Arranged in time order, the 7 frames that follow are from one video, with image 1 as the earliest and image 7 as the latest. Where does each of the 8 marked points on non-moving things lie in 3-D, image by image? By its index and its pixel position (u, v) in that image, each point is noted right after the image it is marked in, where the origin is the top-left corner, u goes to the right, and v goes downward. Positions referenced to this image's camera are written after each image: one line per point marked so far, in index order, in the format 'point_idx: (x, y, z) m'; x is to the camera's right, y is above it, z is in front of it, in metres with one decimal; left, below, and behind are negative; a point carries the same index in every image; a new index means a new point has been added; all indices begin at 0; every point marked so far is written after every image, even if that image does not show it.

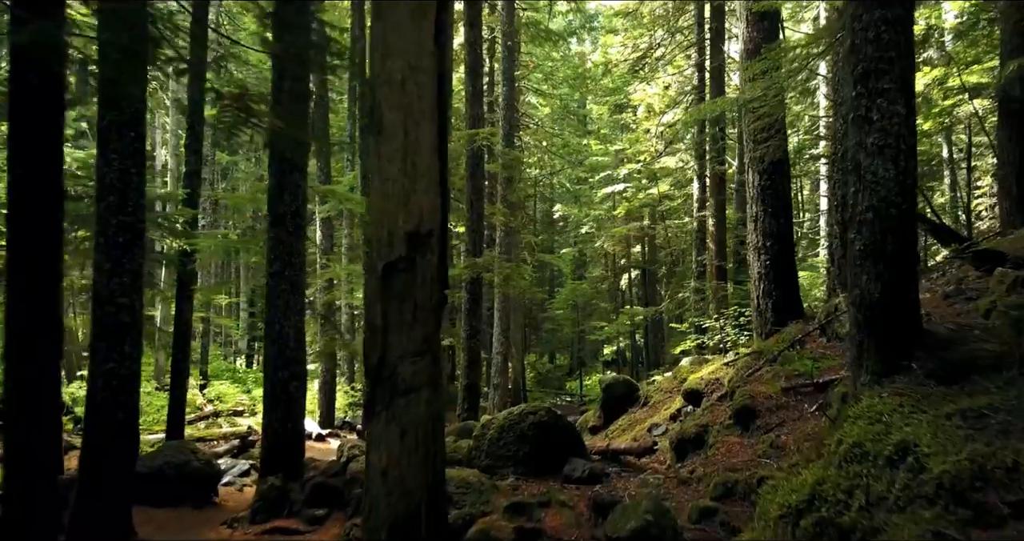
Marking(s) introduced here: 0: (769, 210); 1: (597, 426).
0: (+3.2, +0.8, +8.1) m
1: (+1.2, -2.2, +9.1) m
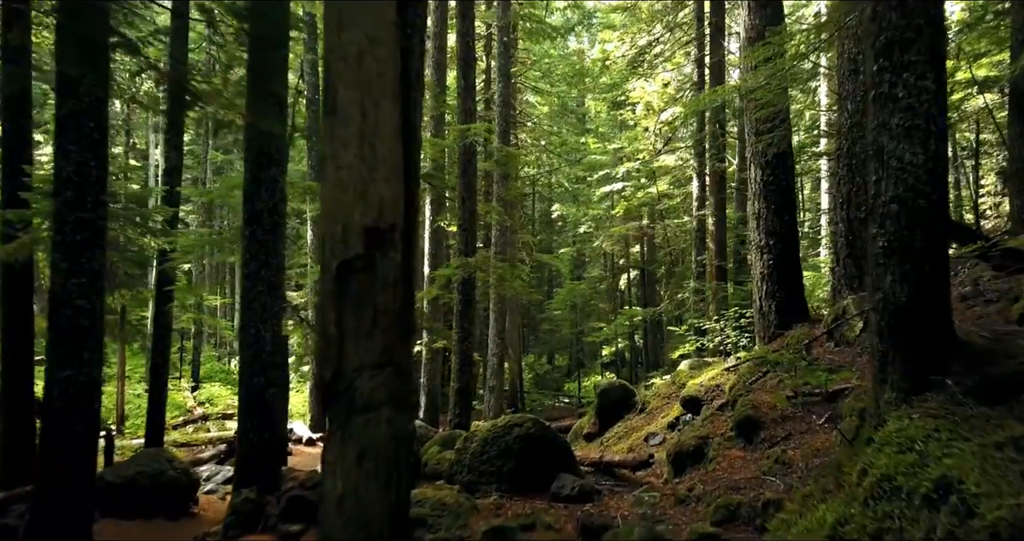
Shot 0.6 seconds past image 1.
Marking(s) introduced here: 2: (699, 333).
0: (+3.1, +0.8, +7.7) m
1: (+1.1, -2.2, +8.8) m
2: (+5.1, -1.7, +17.6) m
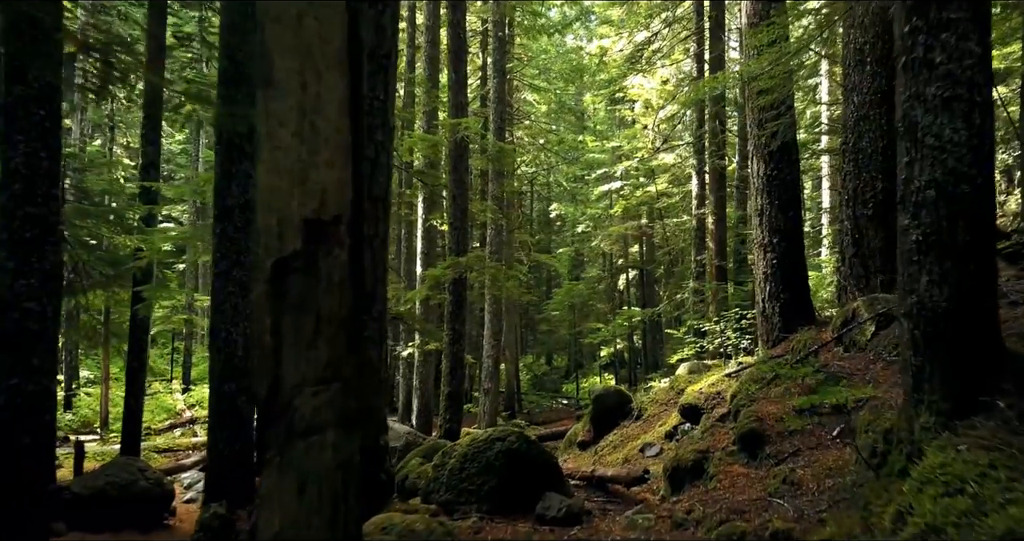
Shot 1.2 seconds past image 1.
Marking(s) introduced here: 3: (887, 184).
0: (+3.0, +0.8, +7.3) m
1: (+1.0, -2.2, +8.3) m
2: (+4.9, -1.7, +17.2) m
3: (+5.0, +1.2, +8.7) m
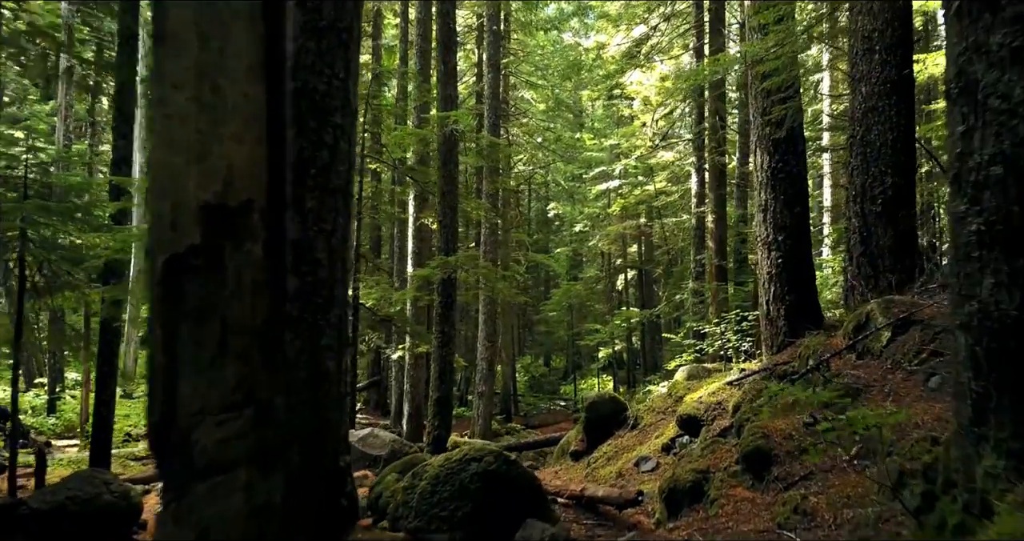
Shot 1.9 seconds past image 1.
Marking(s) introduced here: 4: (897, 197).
0: (+2.8, +0.8, +6.8) m
1: (+0.8, -2.2, +7.9) m
2: (+4.8, -1.7, +16.7) m
3: (+4.9, +1.2, +8.2) m
4: (+4.9, +0.9, +8.2) m
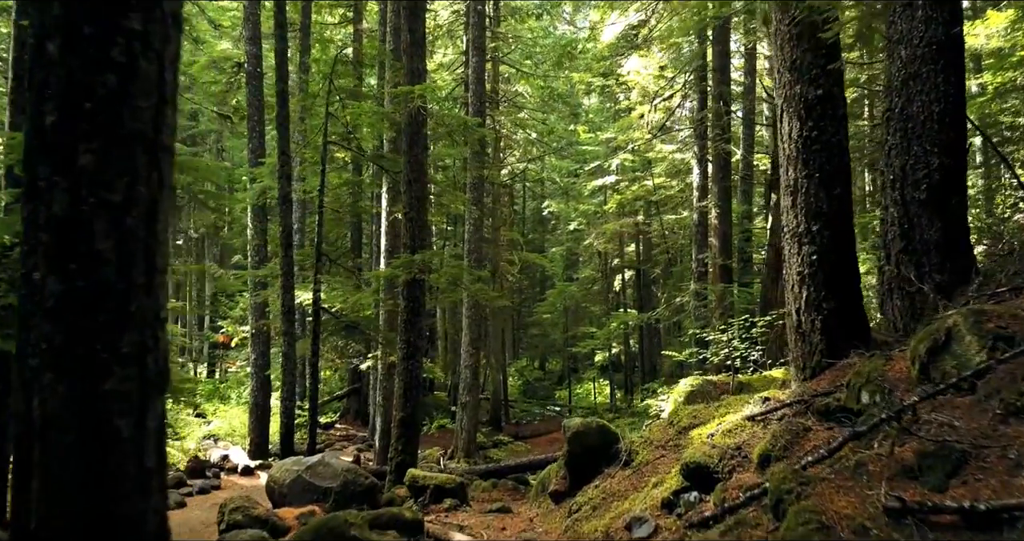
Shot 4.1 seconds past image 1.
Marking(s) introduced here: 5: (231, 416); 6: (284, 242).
0: (+2.5, +0.8, +5.4) m
1: (+0.5, -2.2, +6.4) m
2: (+4.4, -1.7, +15.3) m
3: (+4.5, +1.2, +6.8) m
4: (+4.5, +0.9, +6.8) m
5: (-7.7, -4.0, +17.8) m
6: (-4.0, +0.5, +11.3) m
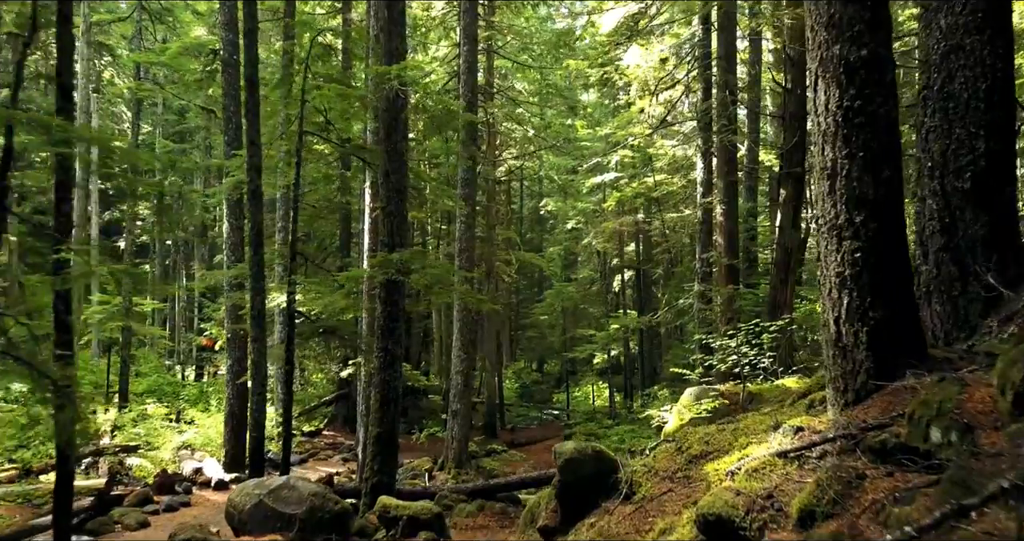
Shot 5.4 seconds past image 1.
0: (+2.4, +0.8, +4.5) m
1: (+0.3, -2.2, +5.6) m
2: (+4.3, -1.7, +14.4) m
3: (+4.4, +1.2, +5.9) m
4: (+4.4, +0.9, +5.9) m
5: (-7.9, -4.0, +16.9) m
6: (-4.1, +0.5, +10.4) m
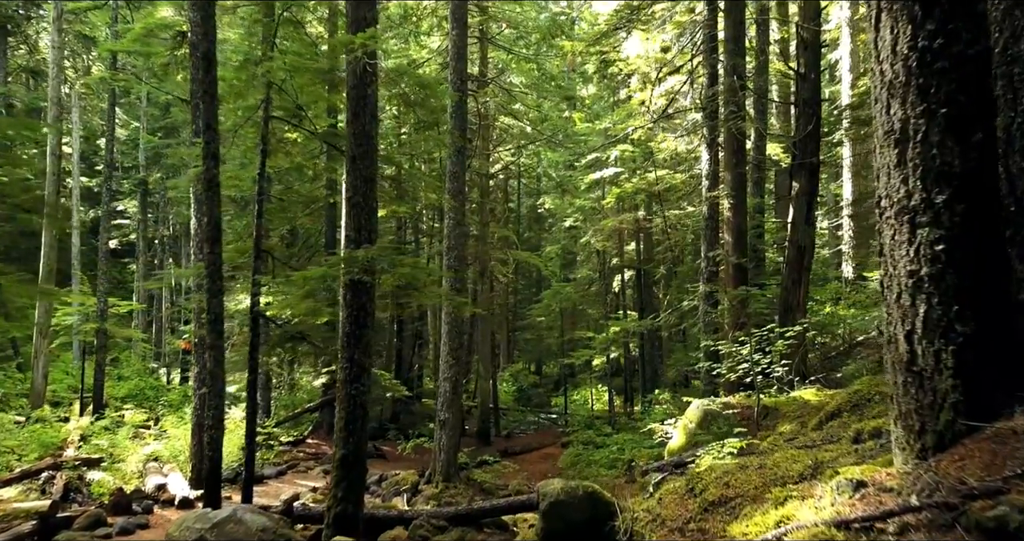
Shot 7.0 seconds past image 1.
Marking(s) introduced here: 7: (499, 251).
0: (+2.2, +0.8, +3.5) m
1: (+0.1, -2.2, +4.5) m
2: (+4.1, -1.7, +13.4) m
3: (+4.2, +1.2, +4.9) m
4: (+4.2, +0.9, +4.9) m
5: (-8.1, -4.0, +15.8) m
6: (-4.3, +0.5, +9.3) m
7: (-0.4, +0.6, +19.9) m
